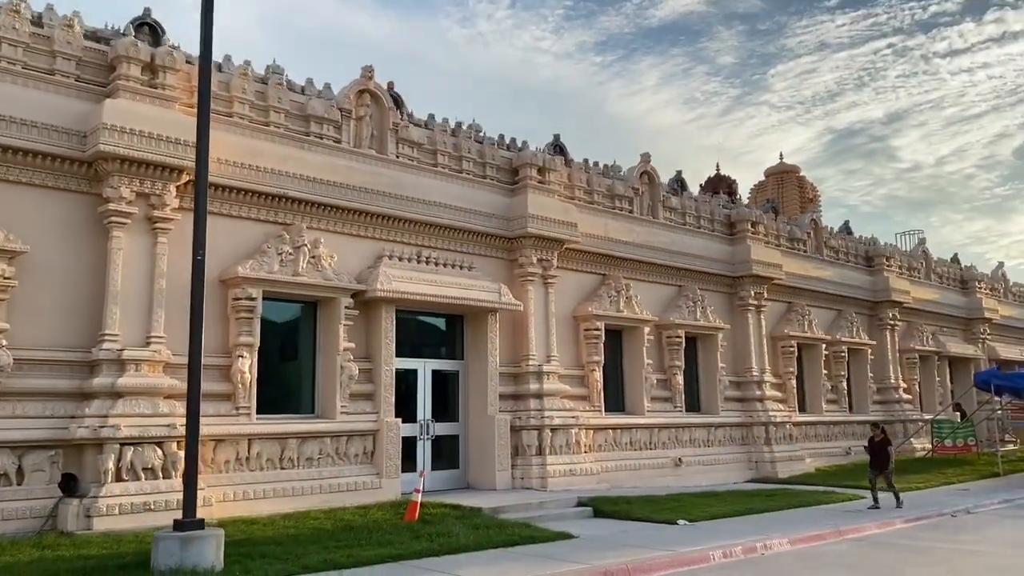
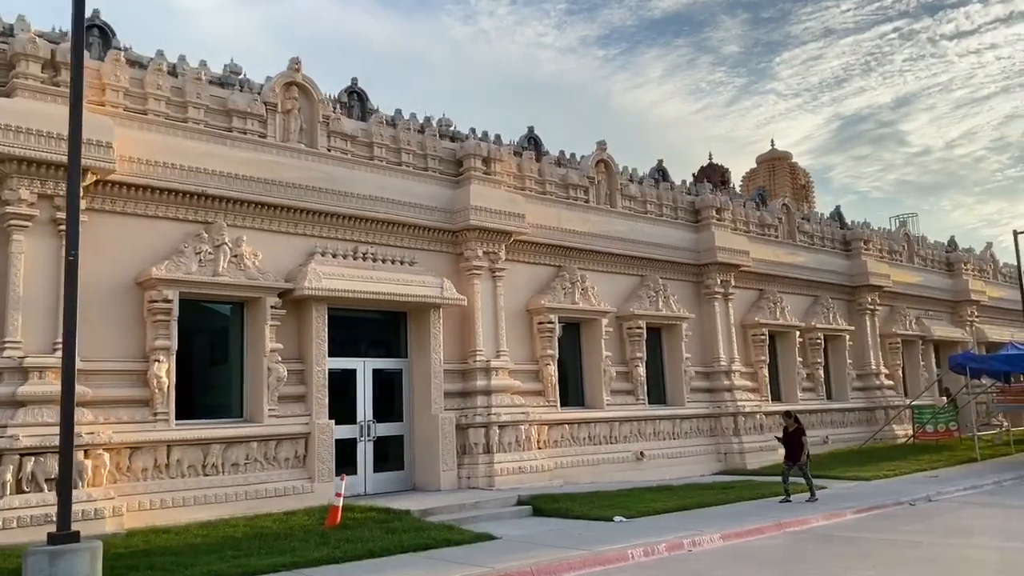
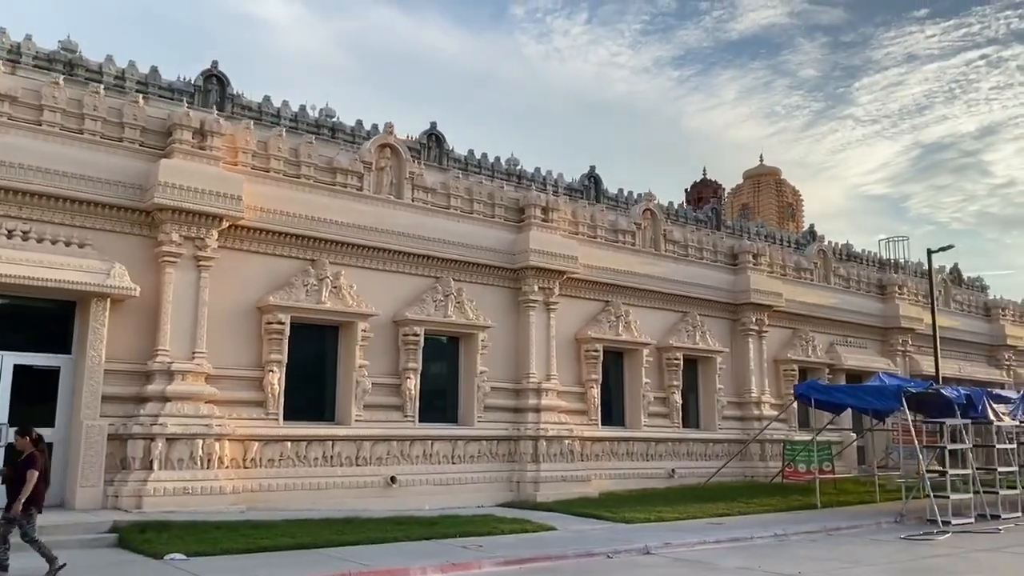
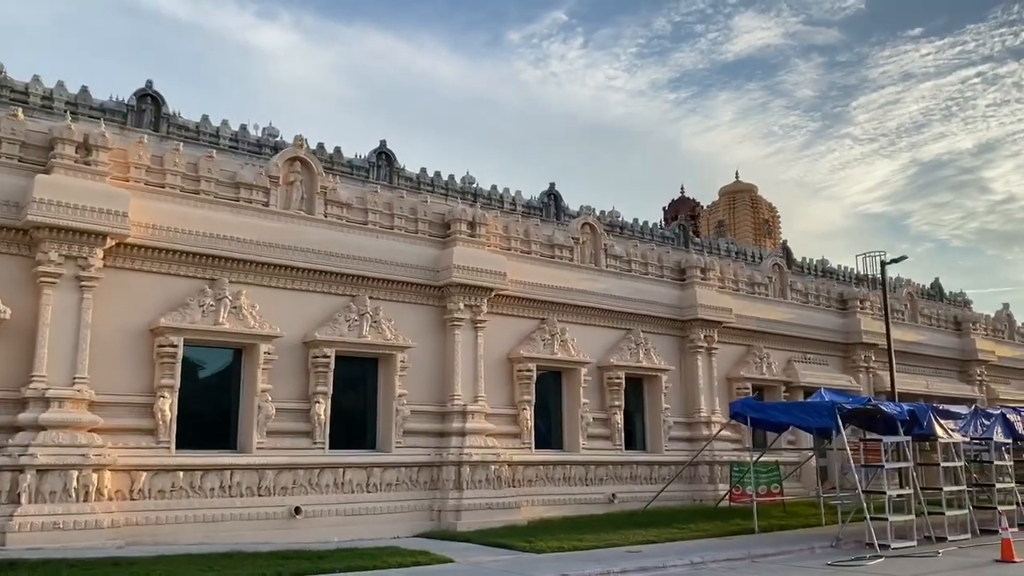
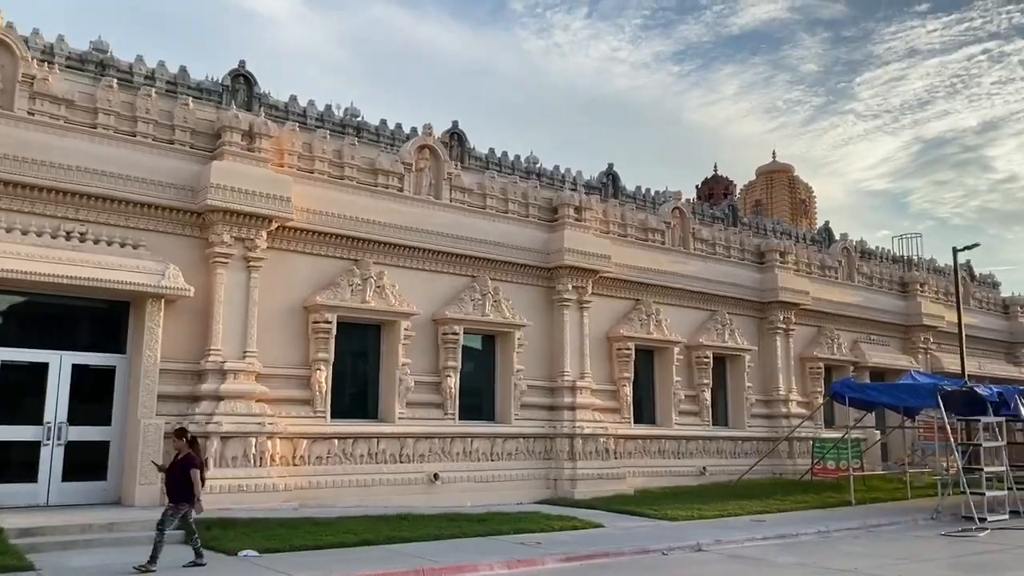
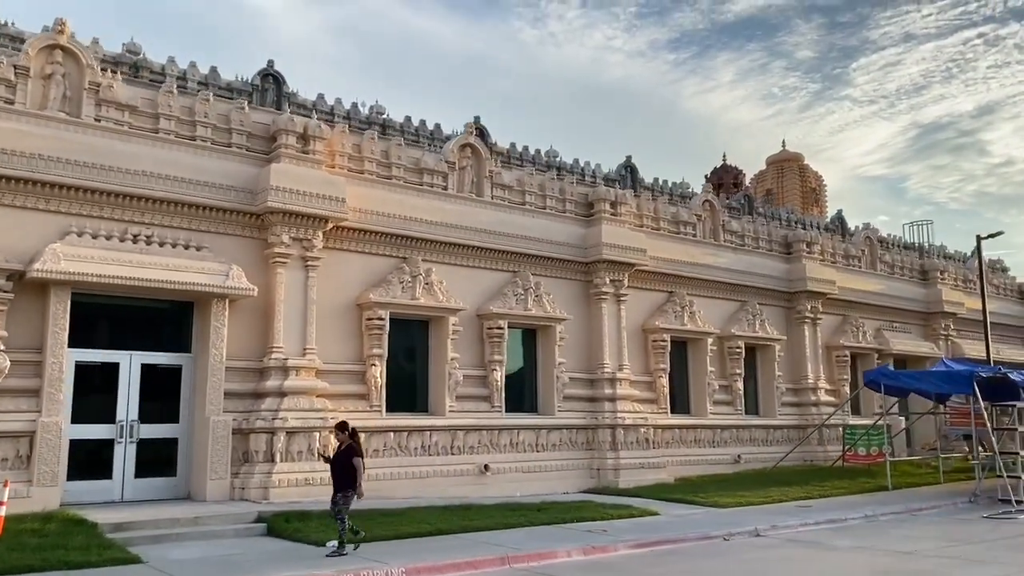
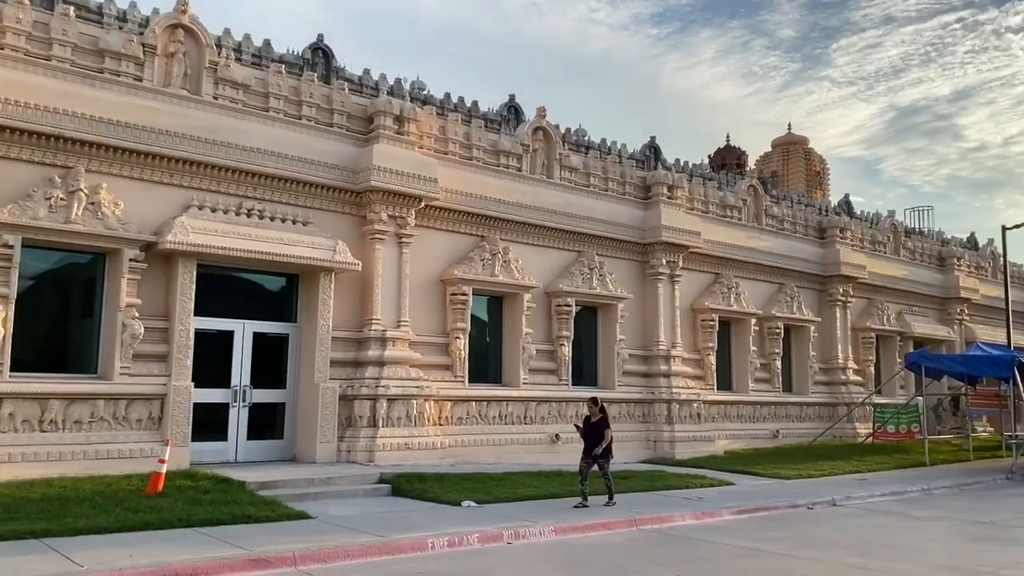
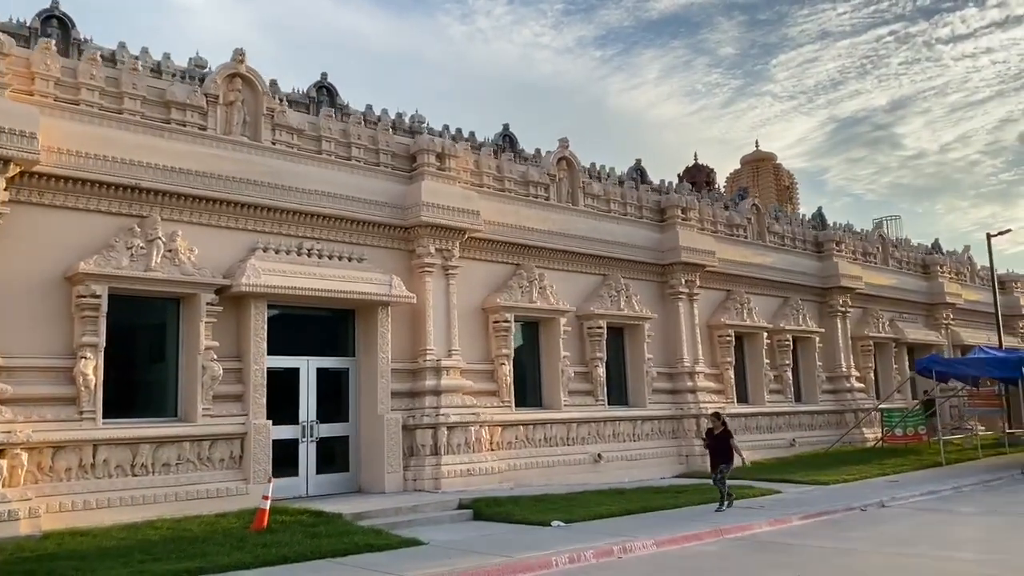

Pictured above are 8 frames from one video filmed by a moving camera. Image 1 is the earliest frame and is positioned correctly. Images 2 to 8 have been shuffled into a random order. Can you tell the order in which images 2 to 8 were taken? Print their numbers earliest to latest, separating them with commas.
2, 8, 7, 6, 5, 3, 4
